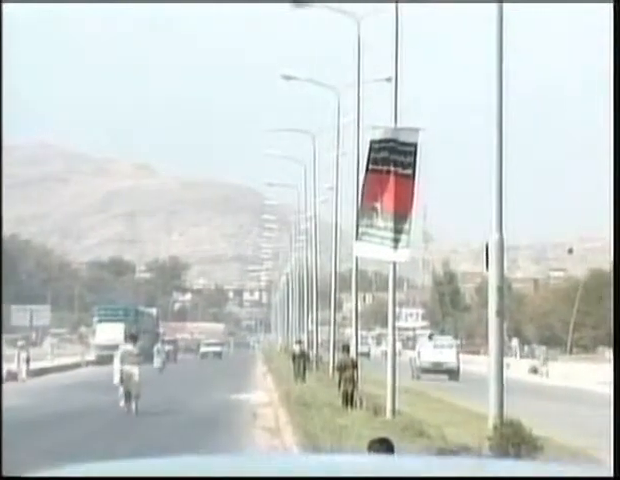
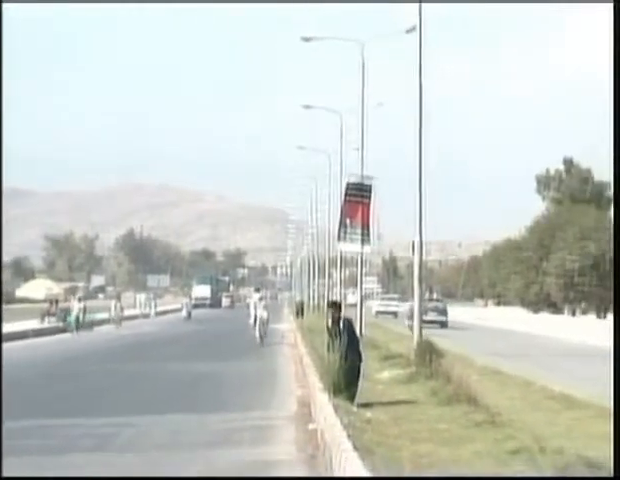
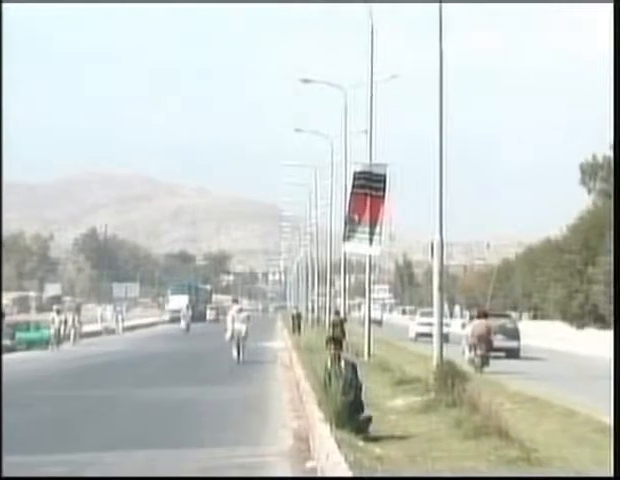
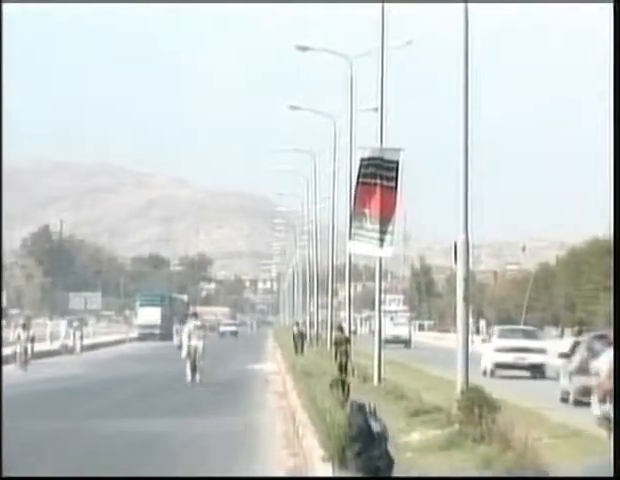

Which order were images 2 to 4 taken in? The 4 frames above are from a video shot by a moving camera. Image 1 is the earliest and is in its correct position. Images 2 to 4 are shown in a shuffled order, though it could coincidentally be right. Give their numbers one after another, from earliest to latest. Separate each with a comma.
4, 3, 2
